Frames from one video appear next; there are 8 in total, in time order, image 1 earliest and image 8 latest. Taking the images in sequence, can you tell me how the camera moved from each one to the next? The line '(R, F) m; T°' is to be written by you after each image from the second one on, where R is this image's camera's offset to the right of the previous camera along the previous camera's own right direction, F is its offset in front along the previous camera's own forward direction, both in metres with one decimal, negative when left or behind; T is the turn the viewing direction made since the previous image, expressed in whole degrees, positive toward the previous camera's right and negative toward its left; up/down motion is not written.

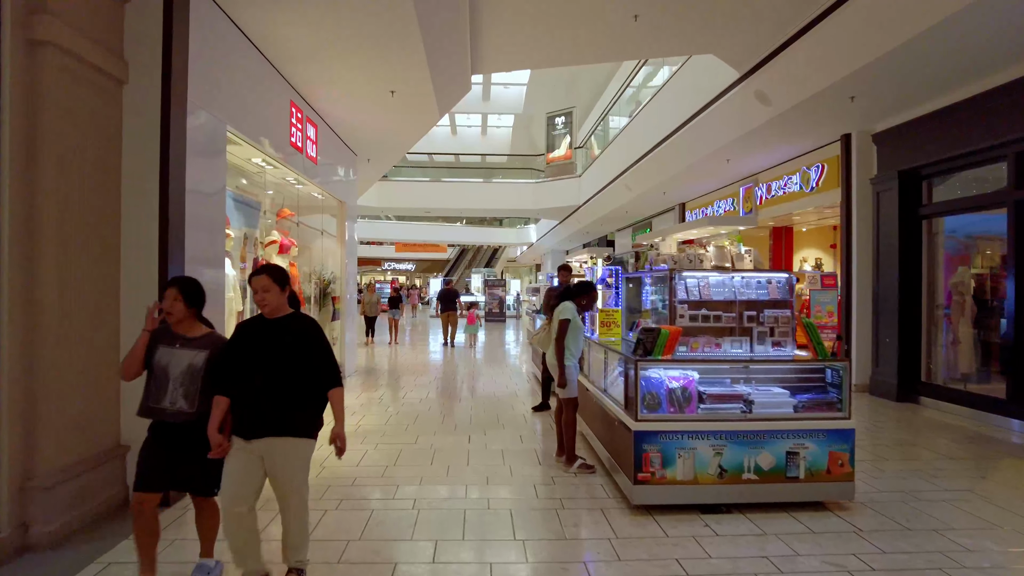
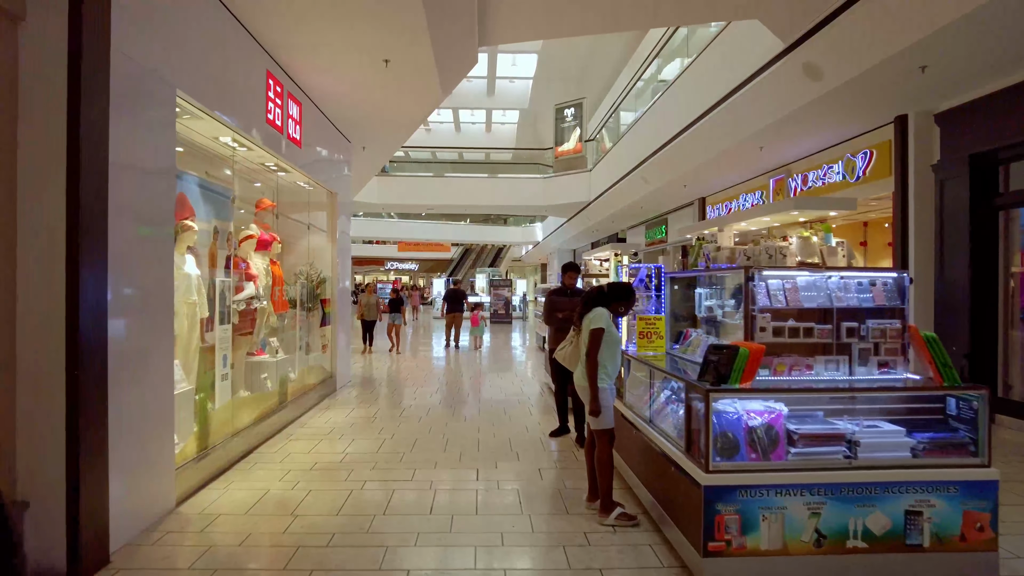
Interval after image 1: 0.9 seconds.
(-0.1, +0.7) m; 0°
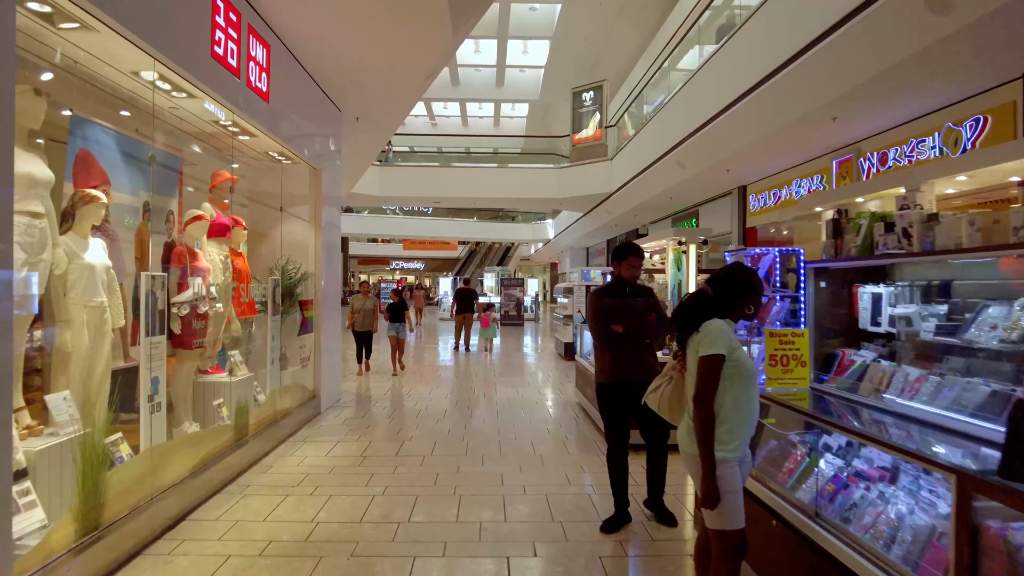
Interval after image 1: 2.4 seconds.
(-0.1, +1.2) m; 0°
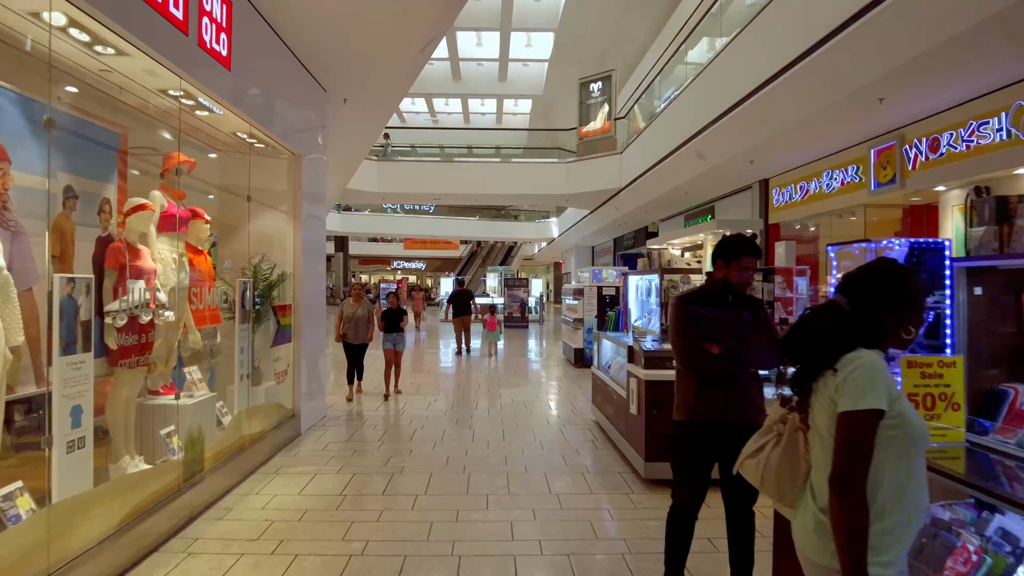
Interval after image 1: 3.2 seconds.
(0.0, +0.7) m; 0°
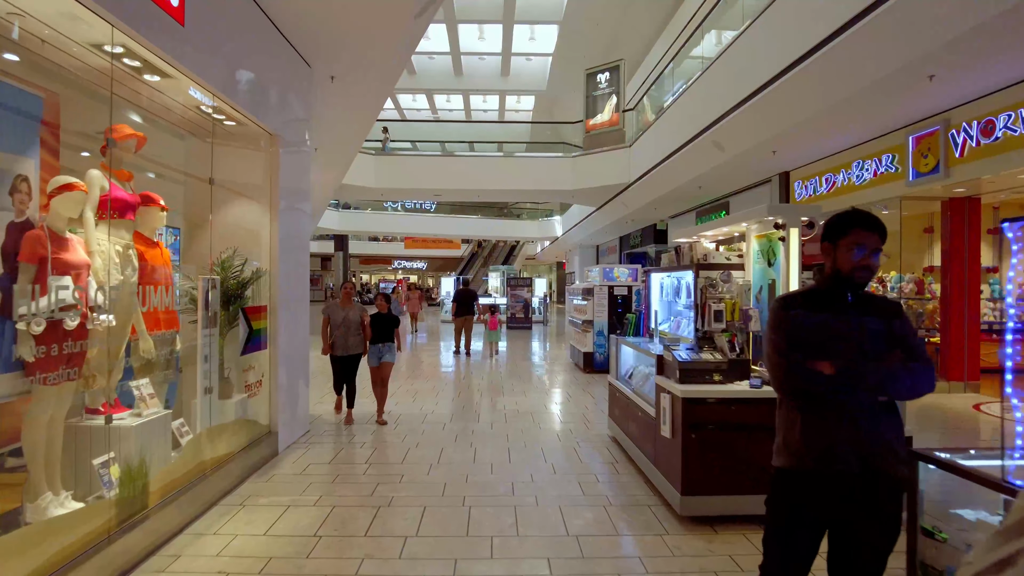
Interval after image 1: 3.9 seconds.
(0.0, +0.6) m; 0°
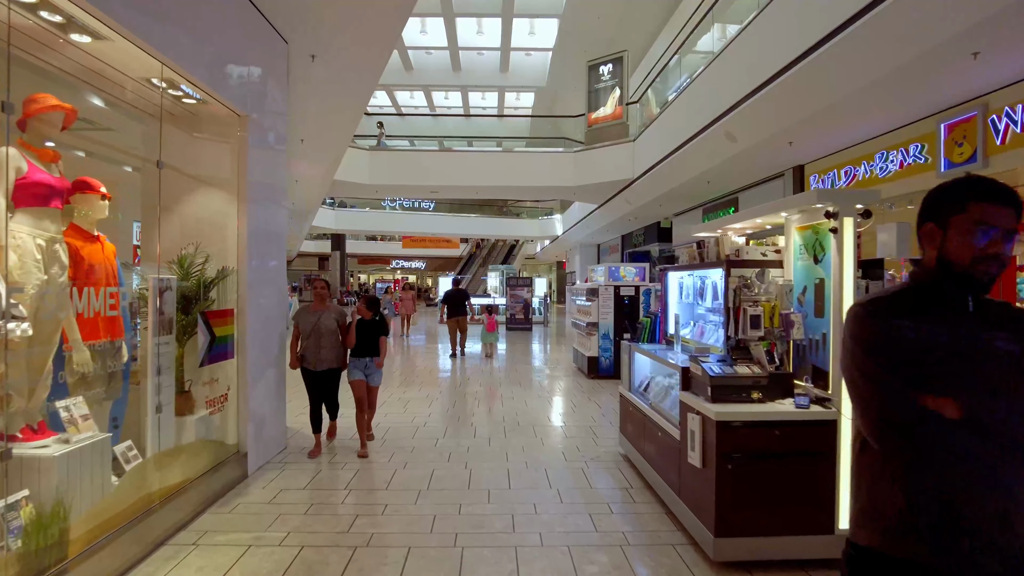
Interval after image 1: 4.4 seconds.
(0.0, +0.5) m; 0°
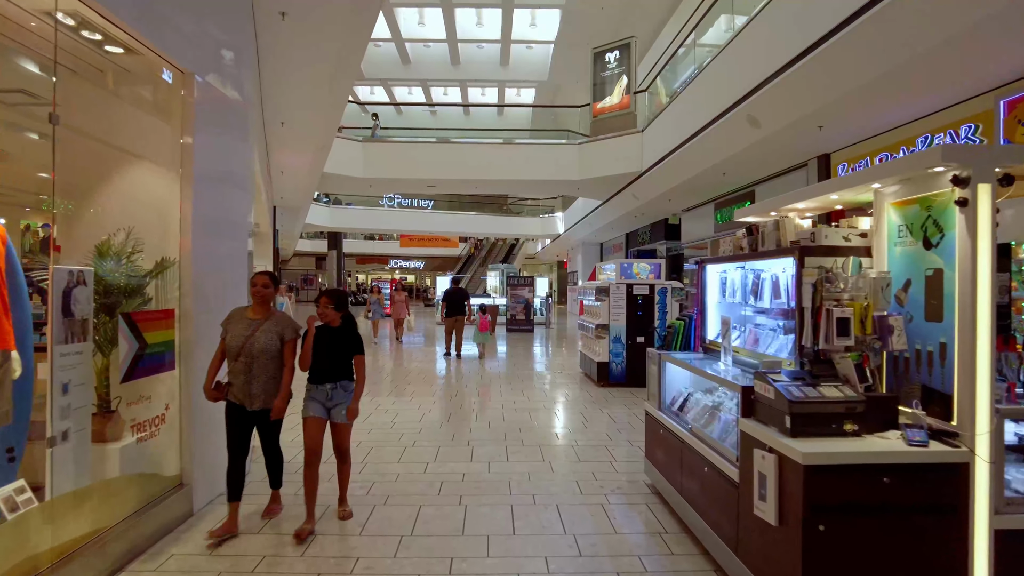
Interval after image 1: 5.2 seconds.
(0.0, +0.6) m; 0°
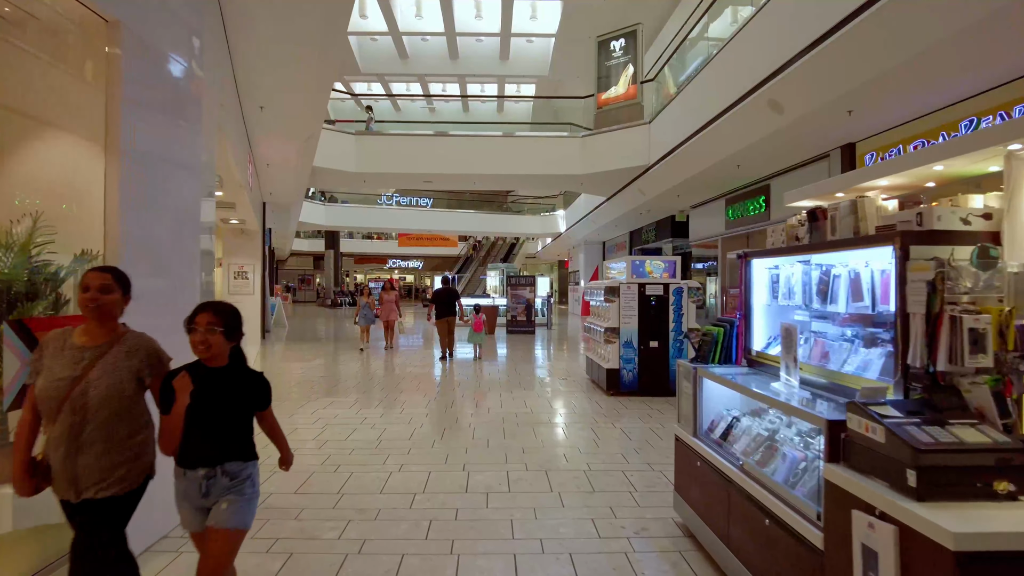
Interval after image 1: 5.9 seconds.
(0.0, +0.5) m; 0°
